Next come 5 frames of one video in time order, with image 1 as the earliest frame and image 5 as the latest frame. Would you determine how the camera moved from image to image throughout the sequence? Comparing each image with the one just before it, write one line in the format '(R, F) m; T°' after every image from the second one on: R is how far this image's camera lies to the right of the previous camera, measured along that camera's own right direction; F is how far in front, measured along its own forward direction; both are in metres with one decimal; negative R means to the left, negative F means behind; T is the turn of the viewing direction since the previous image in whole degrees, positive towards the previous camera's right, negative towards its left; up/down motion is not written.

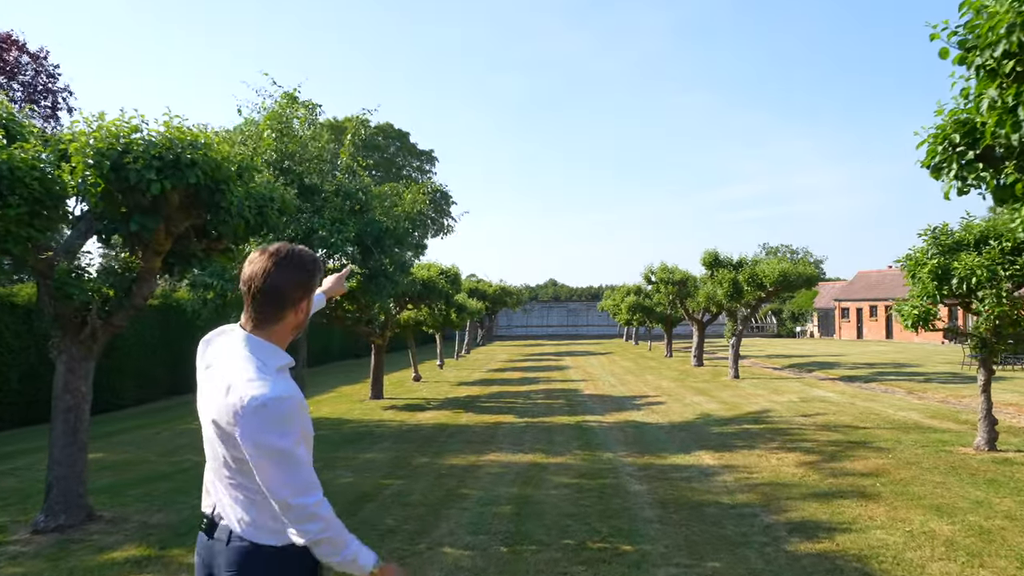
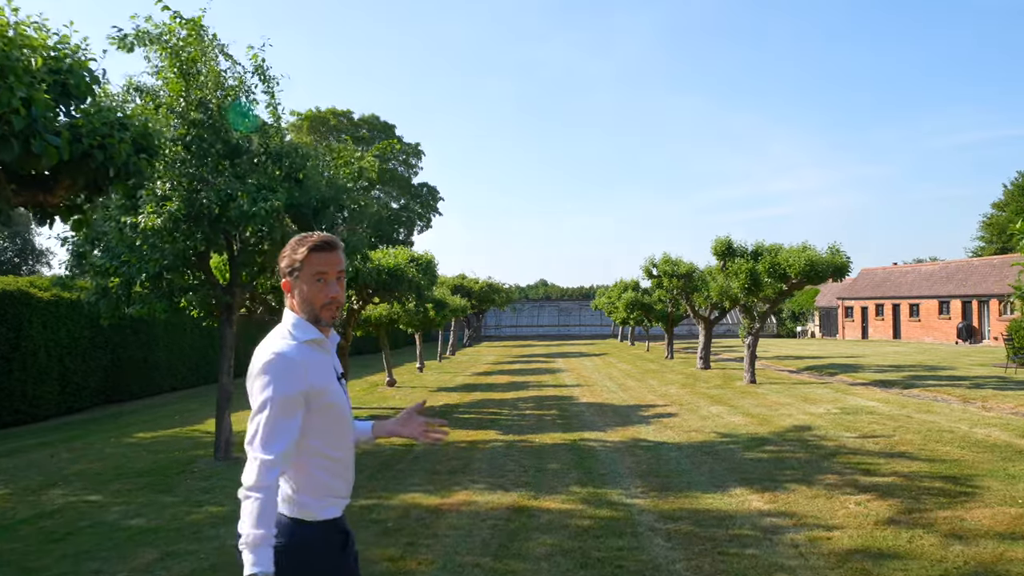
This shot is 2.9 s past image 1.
(+0.1, +2.3) m; +1°
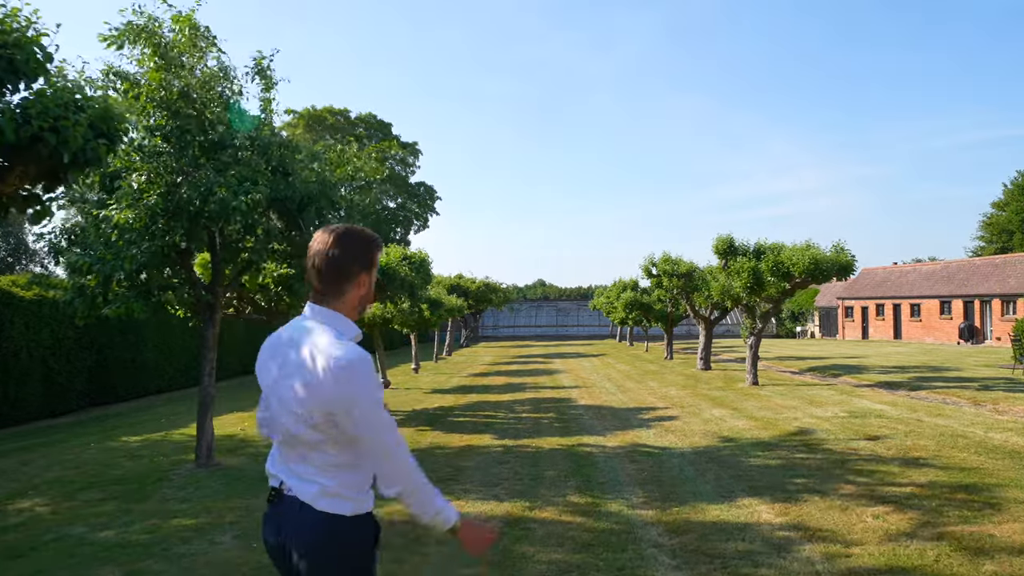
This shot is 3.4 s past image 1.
(0.0, +0.4) m; 0°
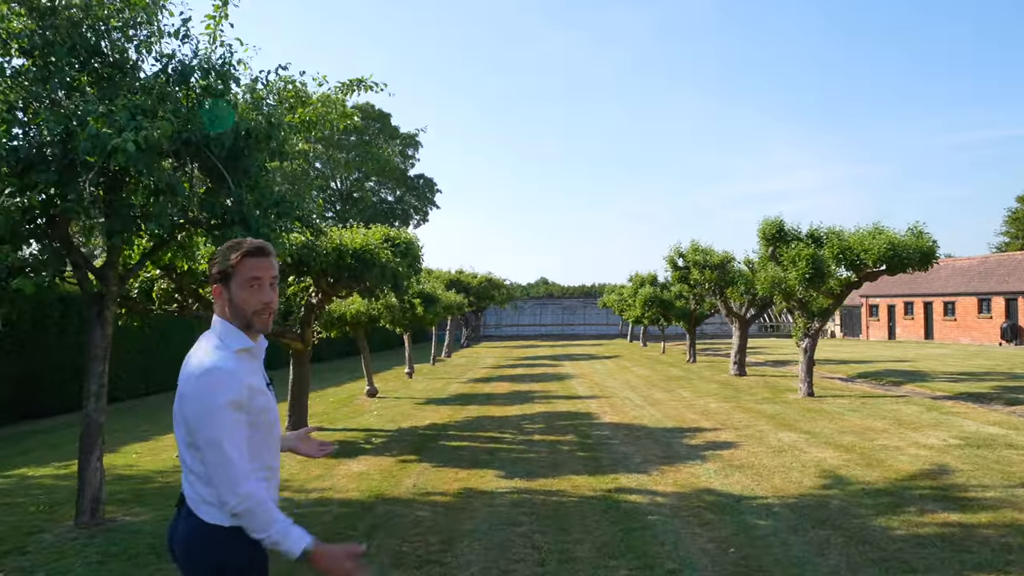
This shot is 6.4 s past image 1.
(-0.1, +2.6) m; 0°
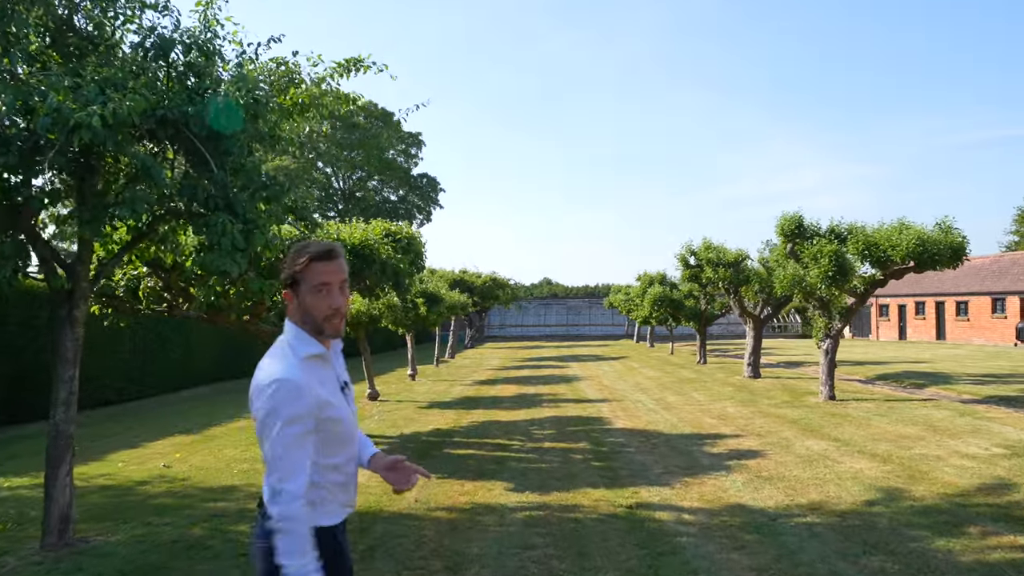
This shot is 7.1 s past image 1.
(-0.1, +0.6) m; 0°
